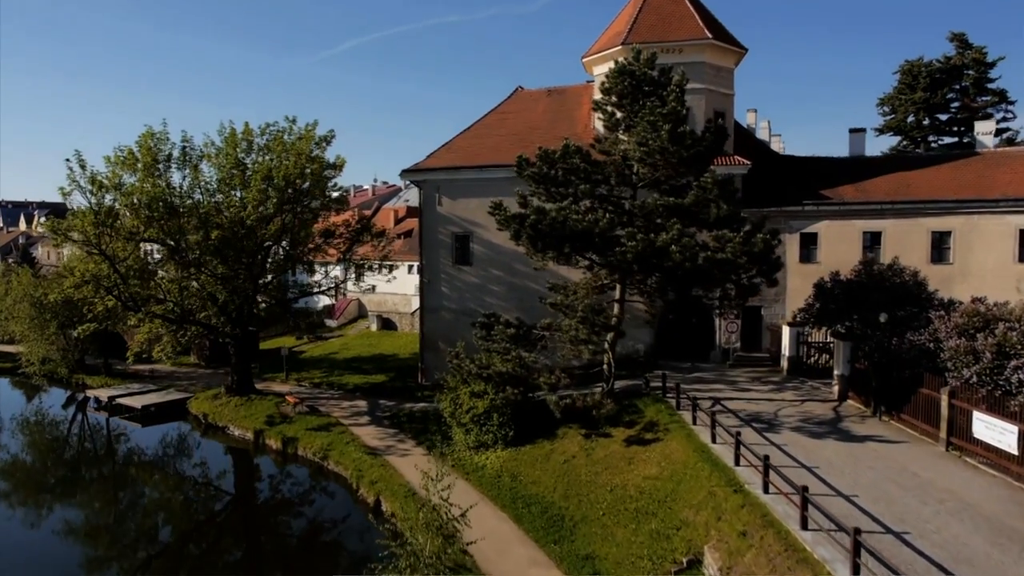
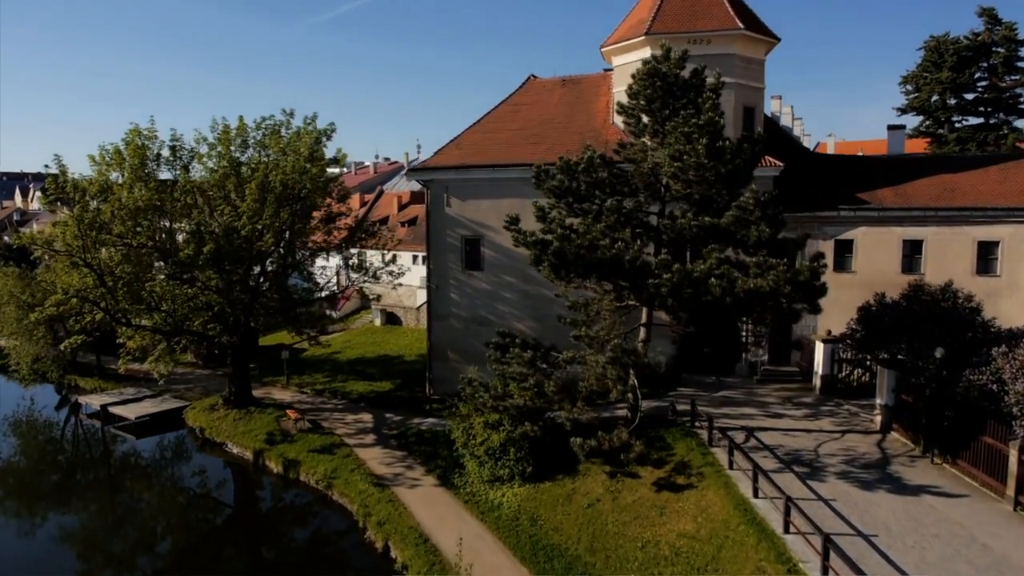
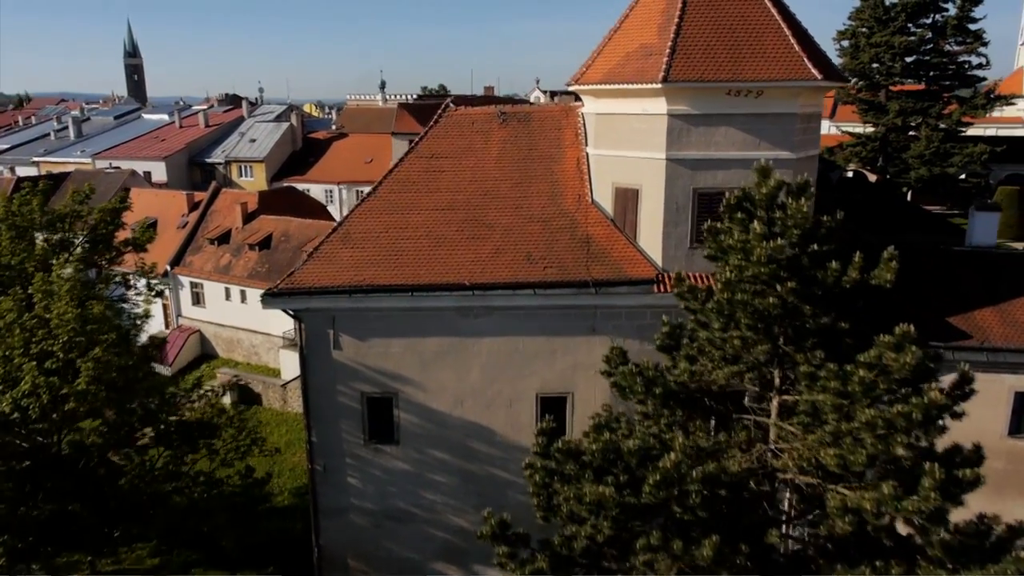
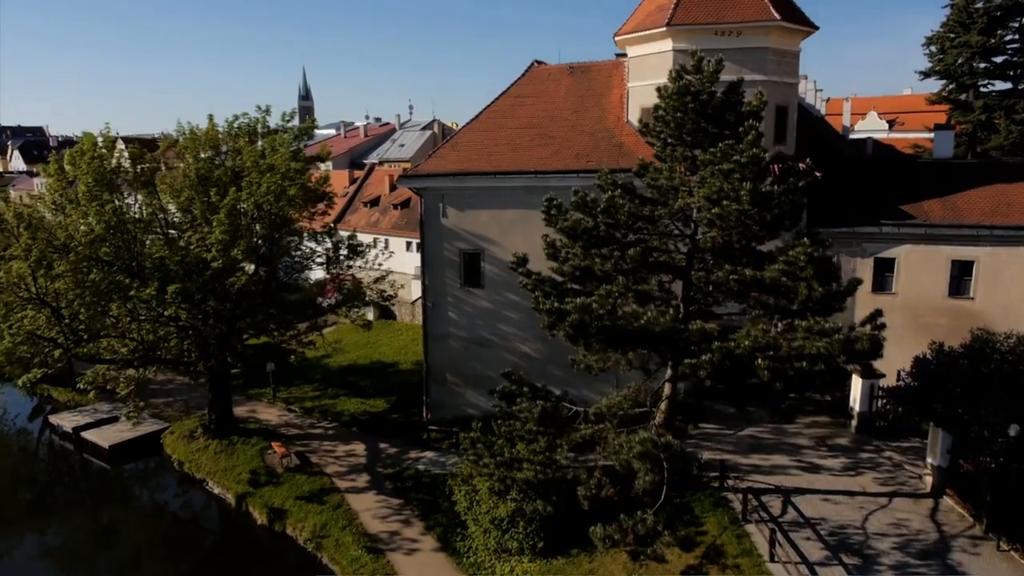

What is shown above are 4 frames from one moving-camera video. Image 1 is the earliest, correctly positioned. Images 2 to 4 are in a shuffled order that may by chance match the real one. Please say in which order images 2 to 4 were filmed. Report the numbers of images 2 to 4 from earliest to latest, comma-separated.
2, 4, 3
